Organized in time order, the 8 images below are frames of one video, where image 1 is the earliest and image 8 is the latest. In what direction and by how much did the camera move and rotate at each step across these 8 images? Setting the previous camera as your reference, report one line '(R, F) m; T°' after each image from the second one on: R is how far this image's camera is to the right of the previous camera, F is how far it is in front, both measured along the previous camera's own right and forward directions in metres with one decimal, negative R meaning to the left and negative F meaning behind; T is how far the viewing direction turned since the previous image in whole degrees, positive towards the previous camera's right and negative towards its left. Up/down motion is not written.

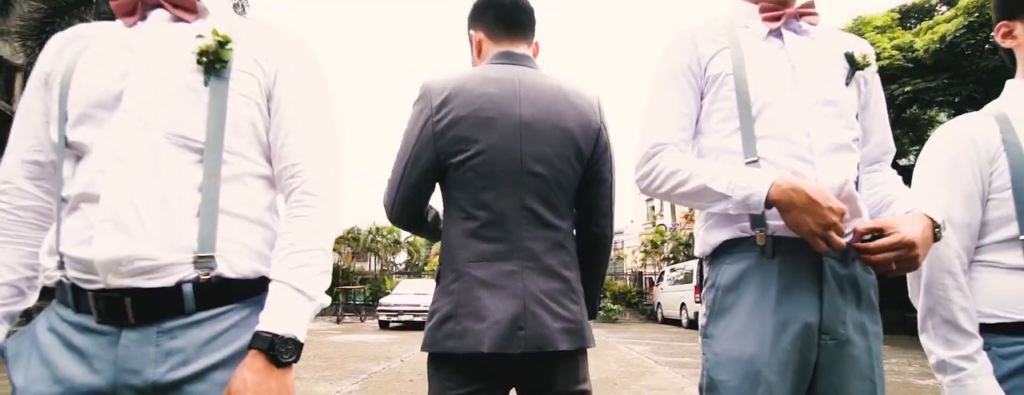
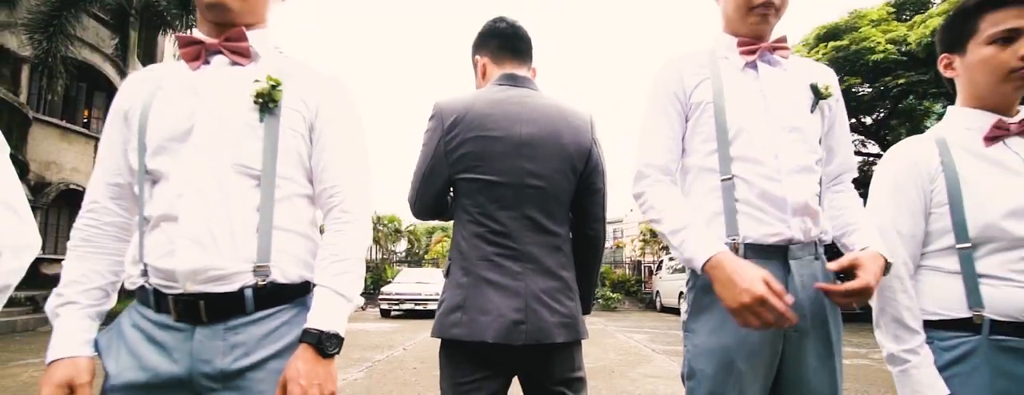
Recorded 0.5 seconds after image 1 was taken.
(0.0, -0.2) m; 0°
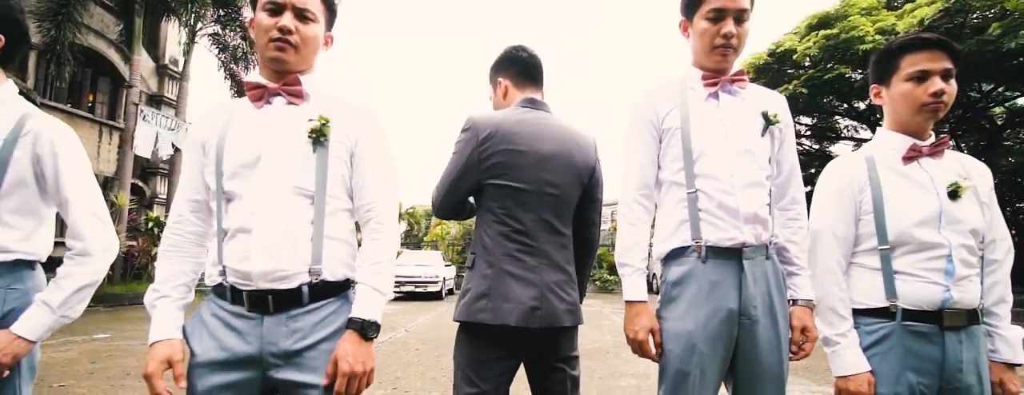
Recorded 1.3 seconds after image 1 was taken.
(0.0, -0.3) m; 0°
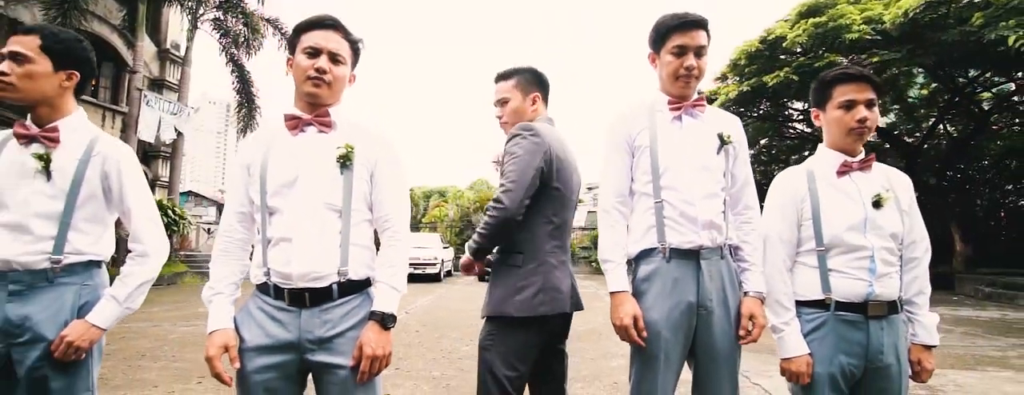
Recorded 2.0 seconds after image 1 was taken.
(0.0, -0.3) m; 0°
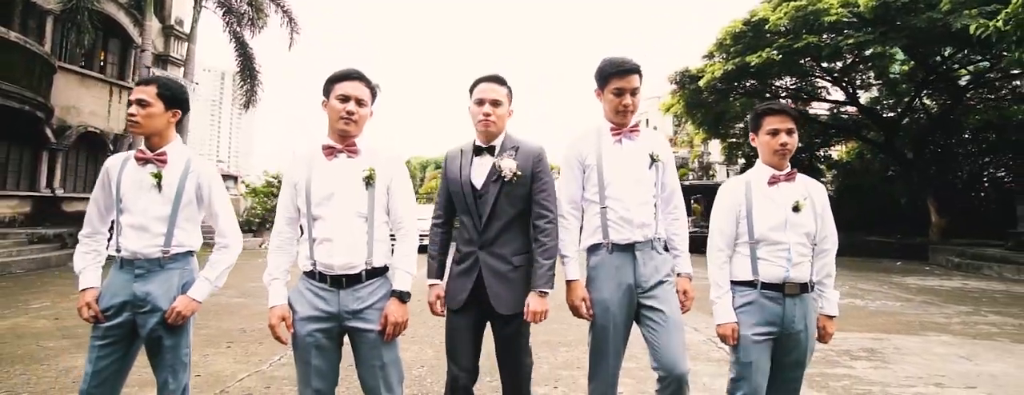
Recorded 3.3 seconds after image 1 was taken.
(0.0, -0.5) m; 0°
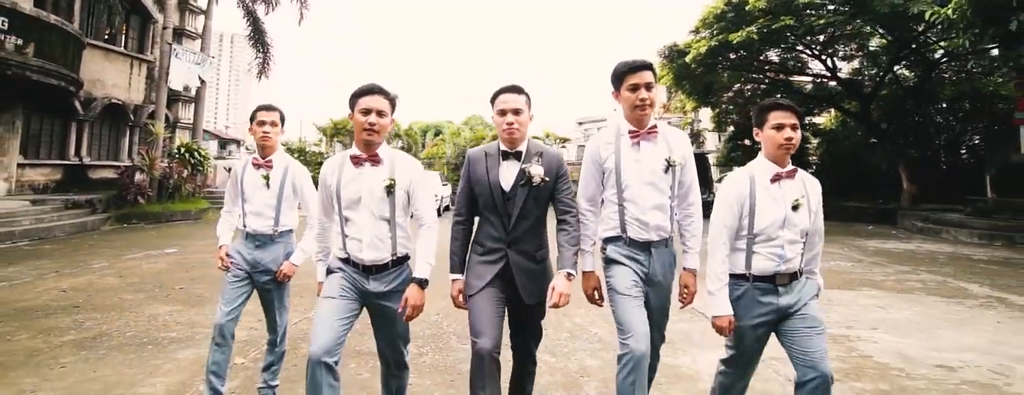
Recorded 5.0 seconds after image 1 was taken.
(0.0, -0.9) m; 0°
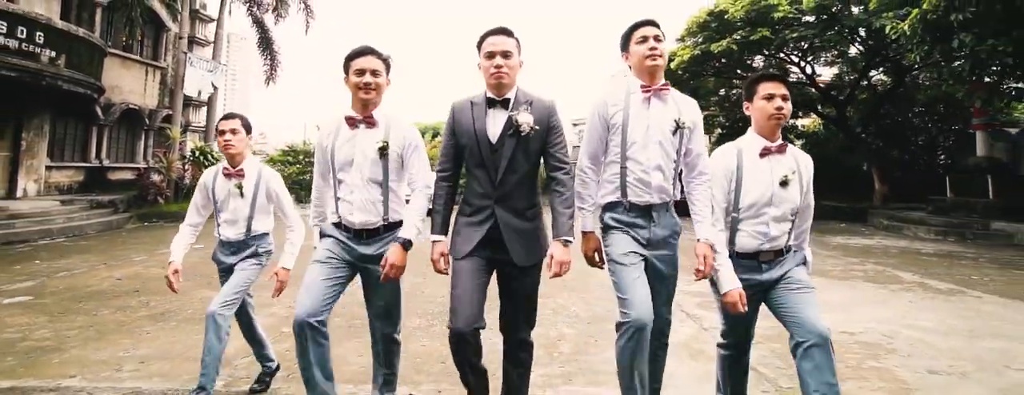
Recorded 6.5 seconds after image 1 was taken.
(0.0, -1.0) m; 0°
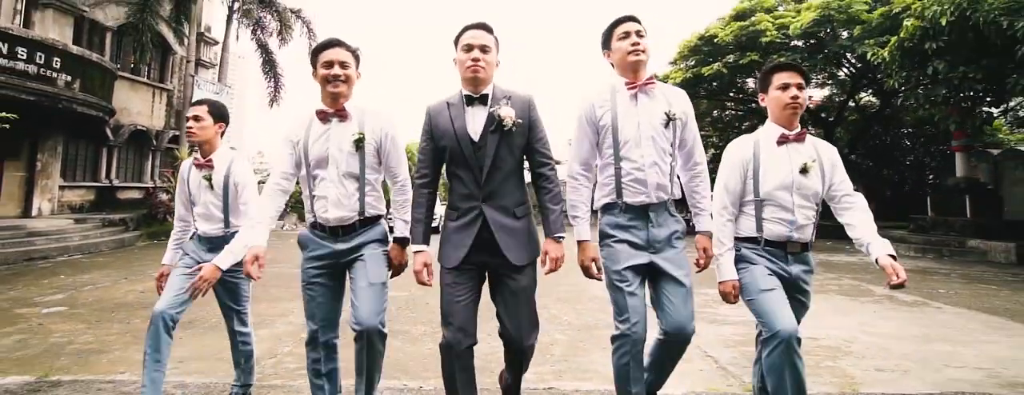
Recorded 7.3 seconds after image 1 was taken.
(0.0, -0.5) m; 0°
